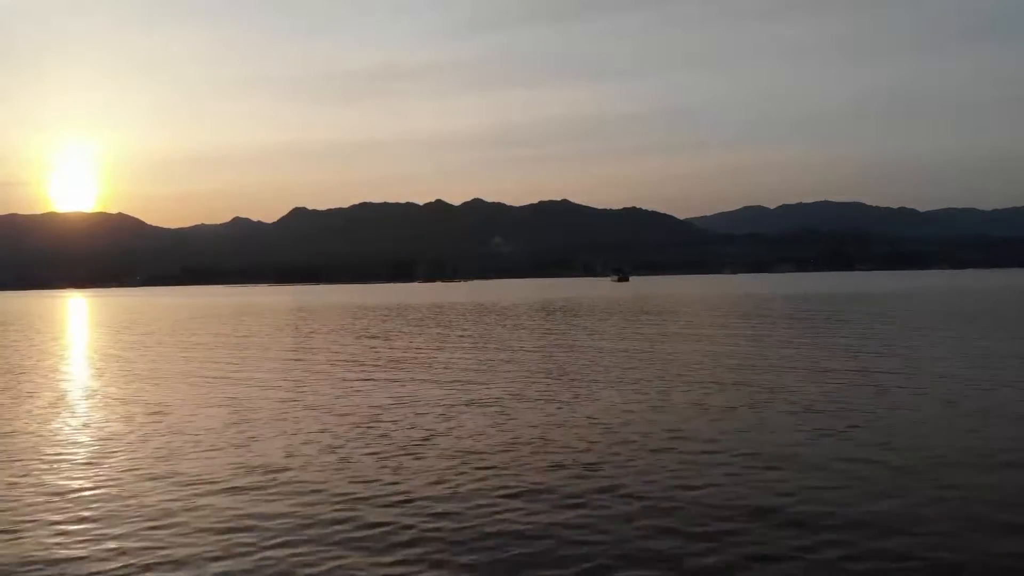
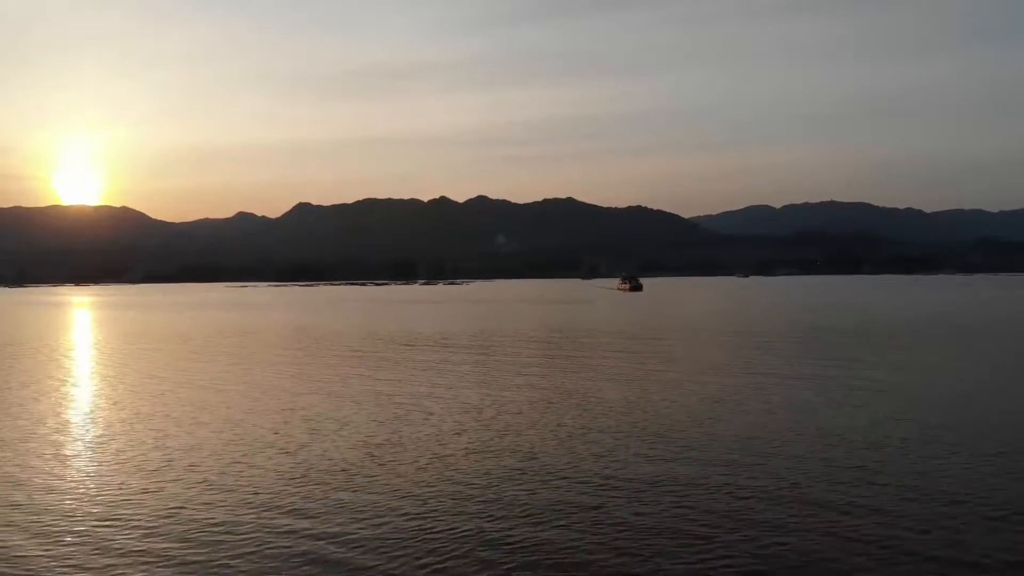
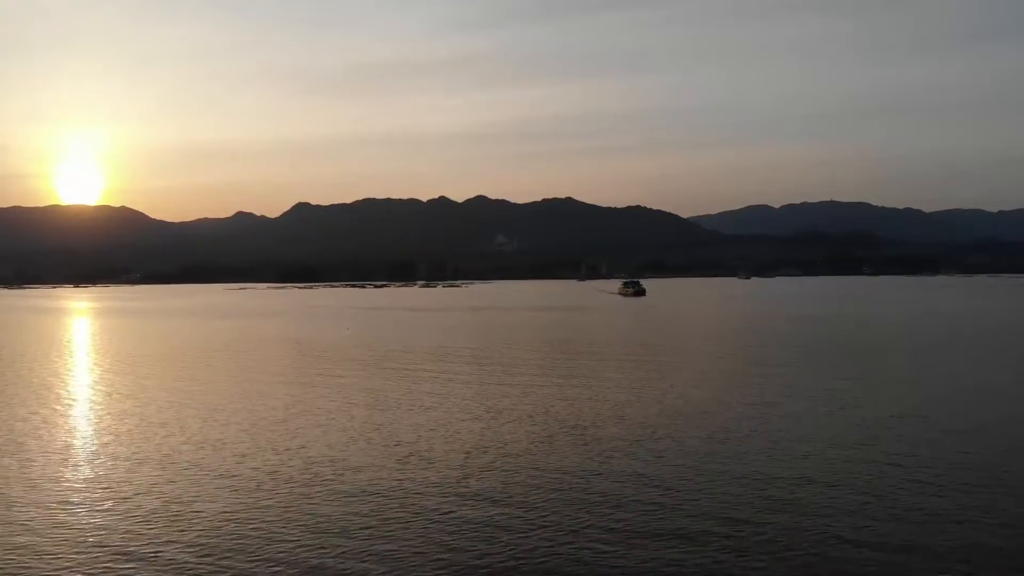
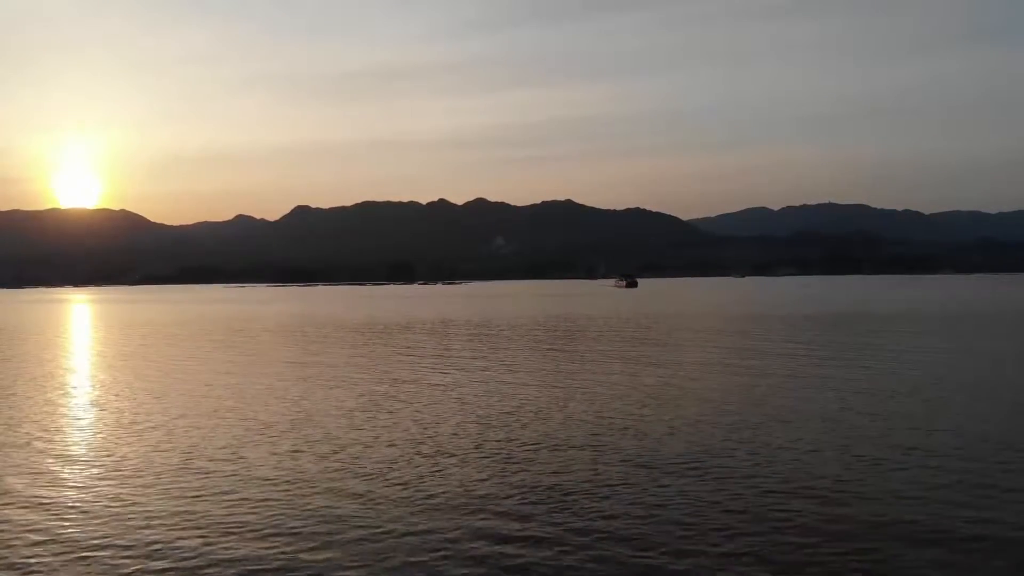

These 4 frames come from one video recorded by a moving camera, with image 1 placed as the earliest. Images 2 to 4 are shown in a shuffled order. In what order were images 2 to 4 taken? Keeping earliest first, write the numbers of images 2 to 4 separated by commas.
4, 2, 3
